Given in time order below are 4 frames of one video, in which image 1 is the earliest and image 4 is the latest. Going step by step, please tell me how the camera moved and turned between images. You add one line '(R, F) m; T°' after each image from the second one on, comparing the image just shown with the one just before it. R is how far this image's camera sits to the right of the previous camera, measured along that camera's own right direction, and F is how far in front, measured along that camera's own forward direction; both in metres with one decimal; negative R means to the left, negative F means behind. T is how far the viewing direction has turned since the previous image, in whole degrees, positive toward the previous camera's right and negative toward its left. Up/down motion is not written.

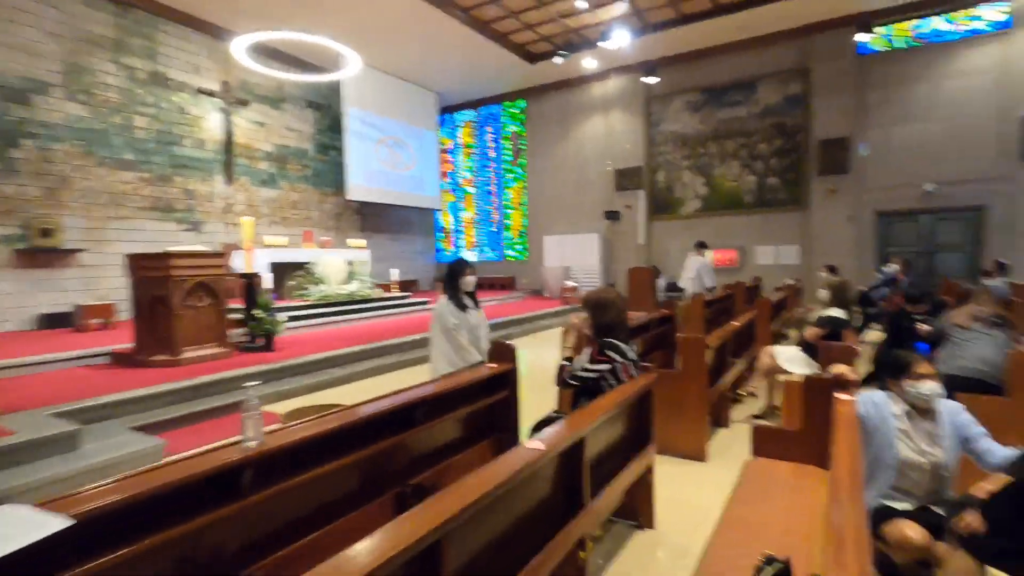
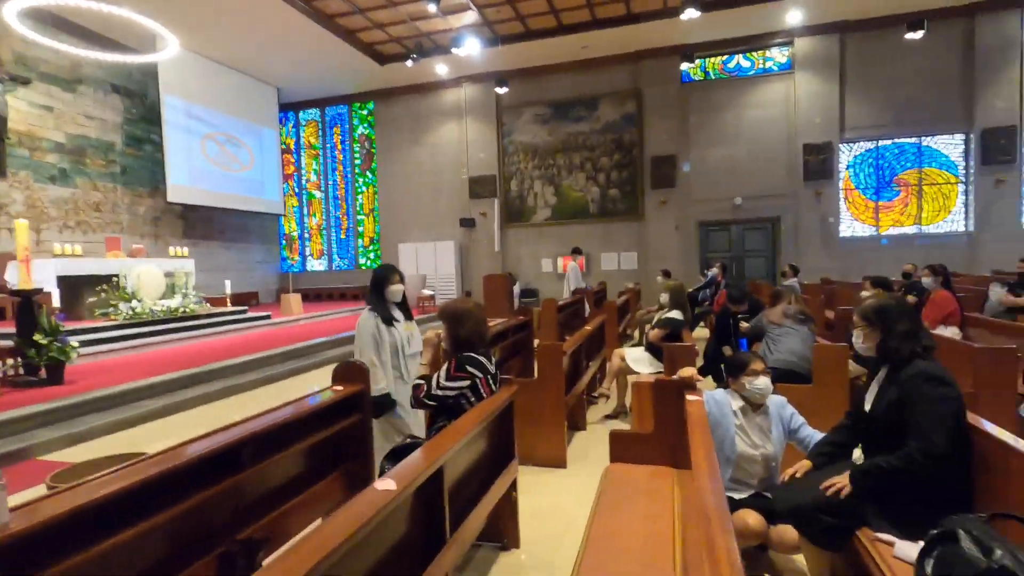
(0.0, +0.2) m; +15°
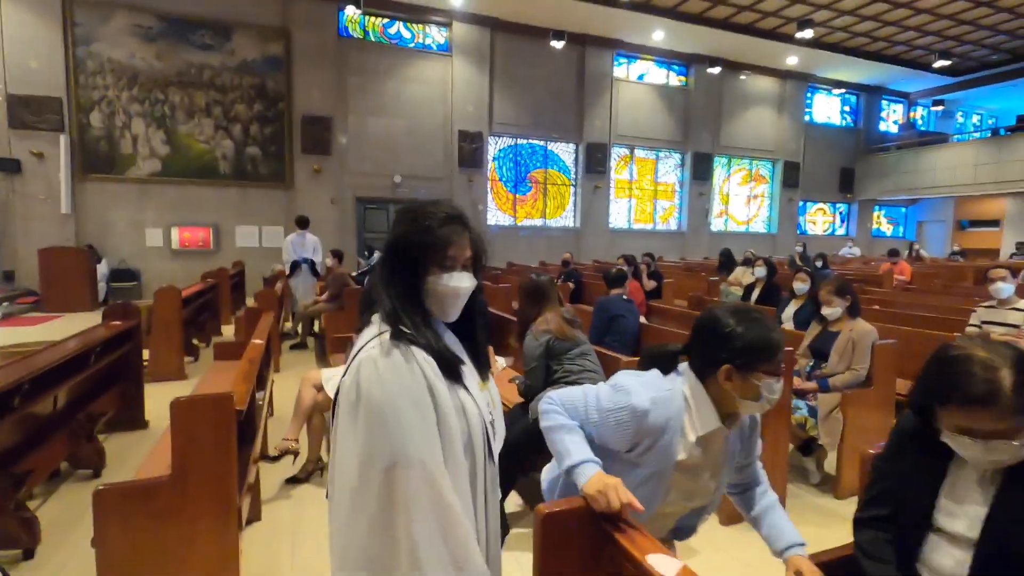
(0.0, +1.5) m; +38°
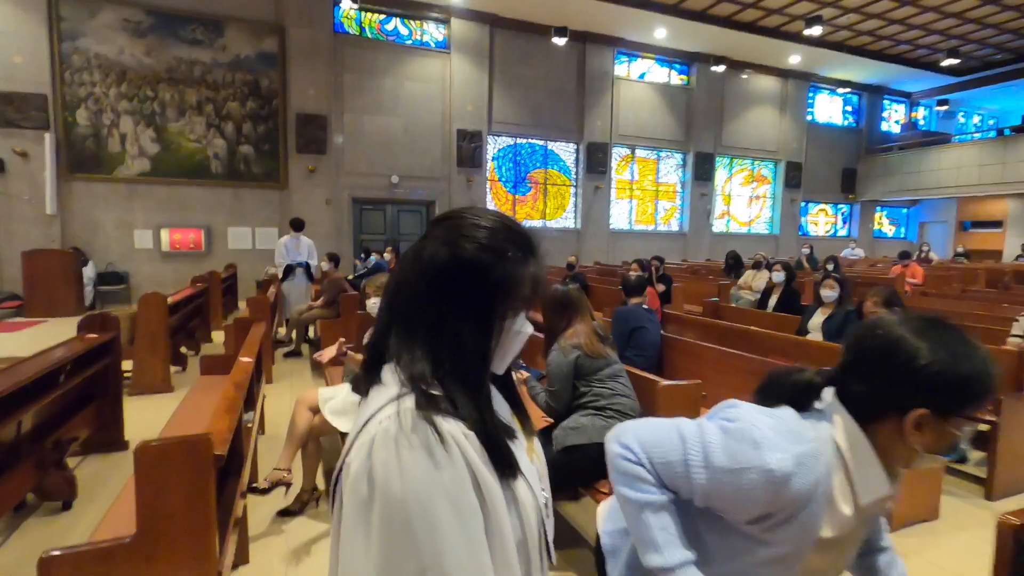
(-0.1, +0.3) m; 0°
